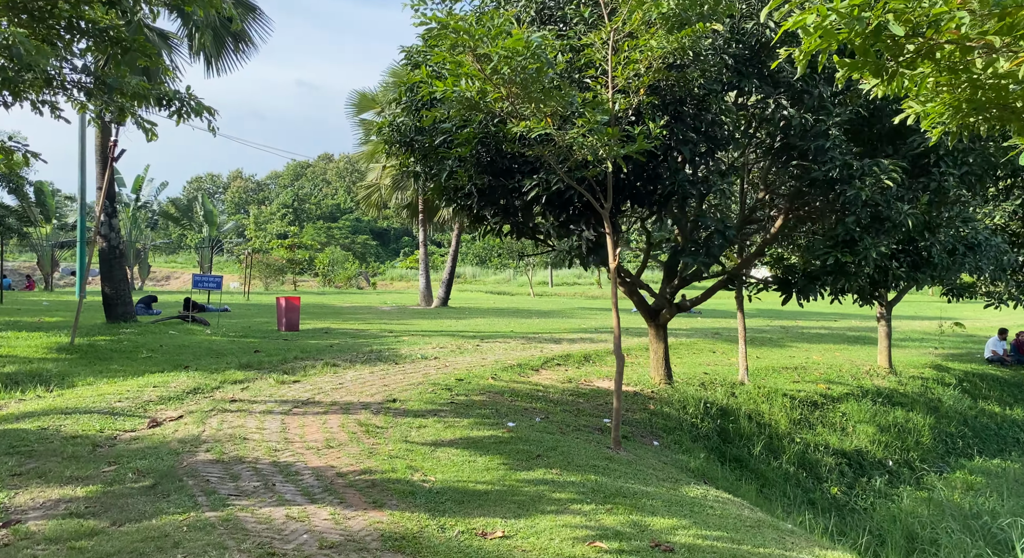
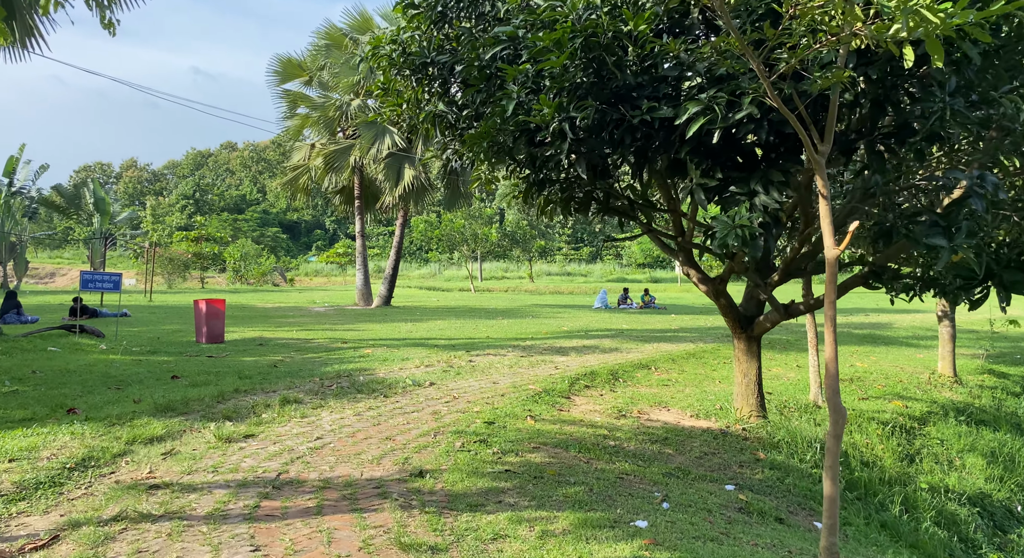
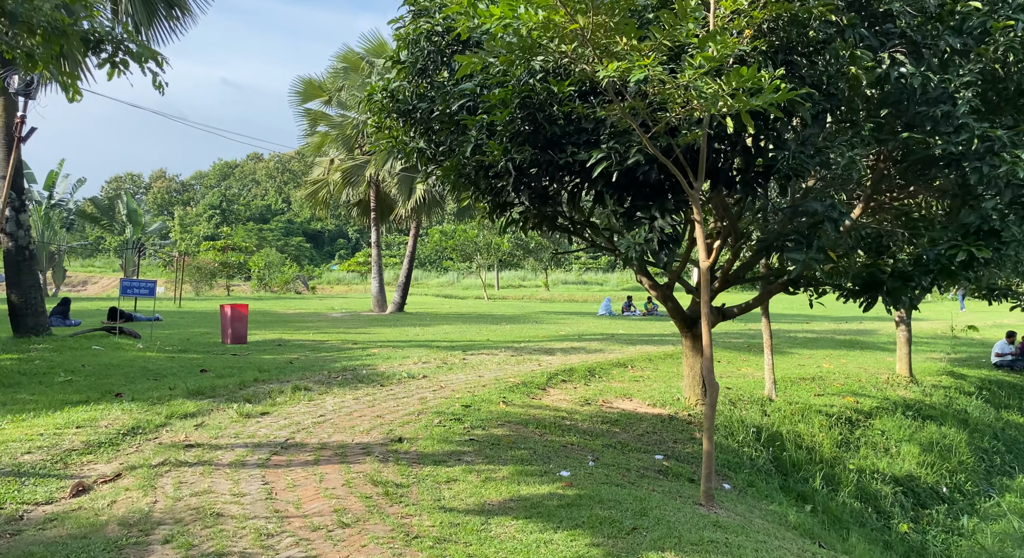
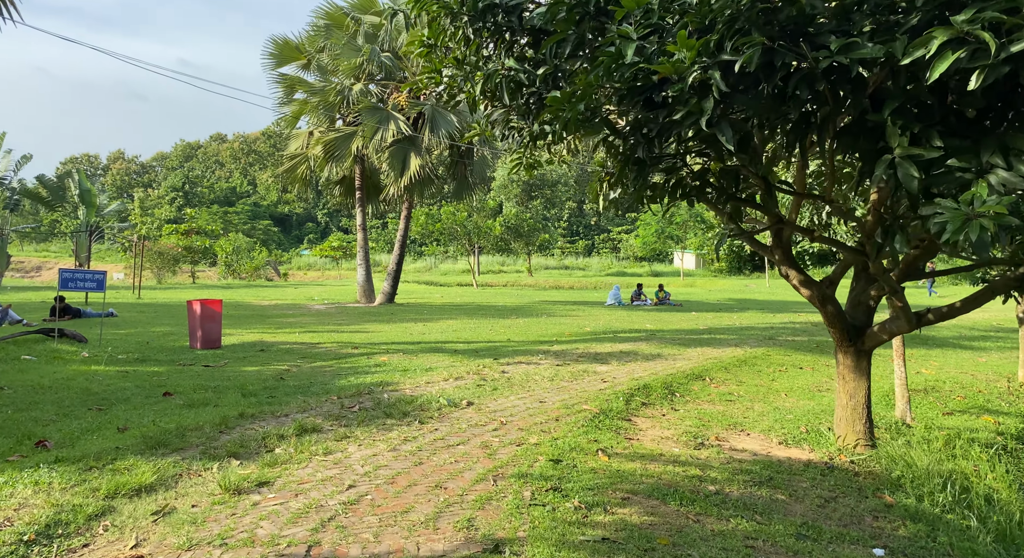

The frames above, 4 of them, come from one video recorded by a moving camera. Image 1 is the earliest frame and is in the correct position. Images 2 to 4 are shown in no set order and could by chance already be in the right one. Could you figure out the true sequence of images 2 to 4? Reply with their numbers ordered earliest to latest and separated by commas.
3, 2, 4
